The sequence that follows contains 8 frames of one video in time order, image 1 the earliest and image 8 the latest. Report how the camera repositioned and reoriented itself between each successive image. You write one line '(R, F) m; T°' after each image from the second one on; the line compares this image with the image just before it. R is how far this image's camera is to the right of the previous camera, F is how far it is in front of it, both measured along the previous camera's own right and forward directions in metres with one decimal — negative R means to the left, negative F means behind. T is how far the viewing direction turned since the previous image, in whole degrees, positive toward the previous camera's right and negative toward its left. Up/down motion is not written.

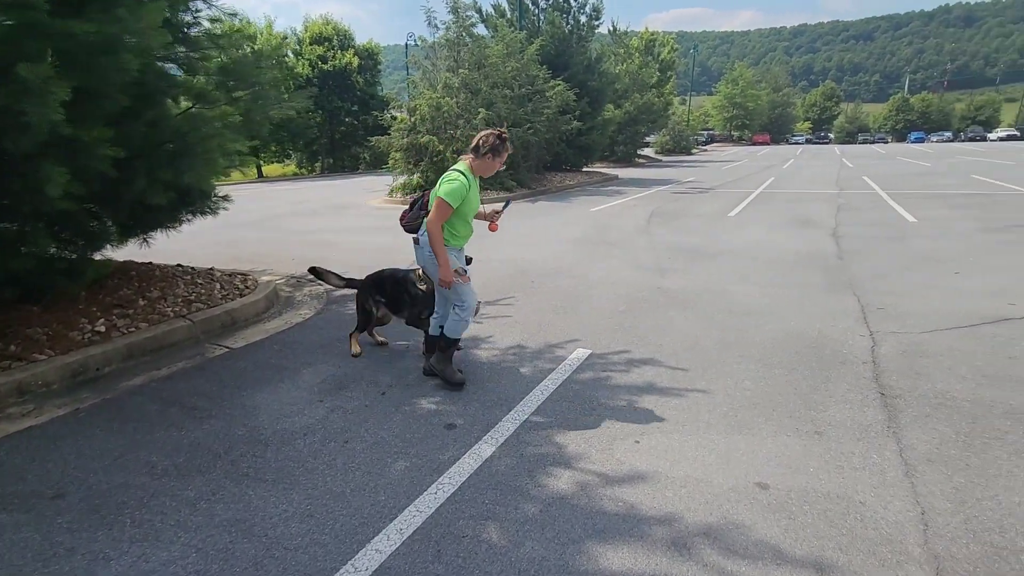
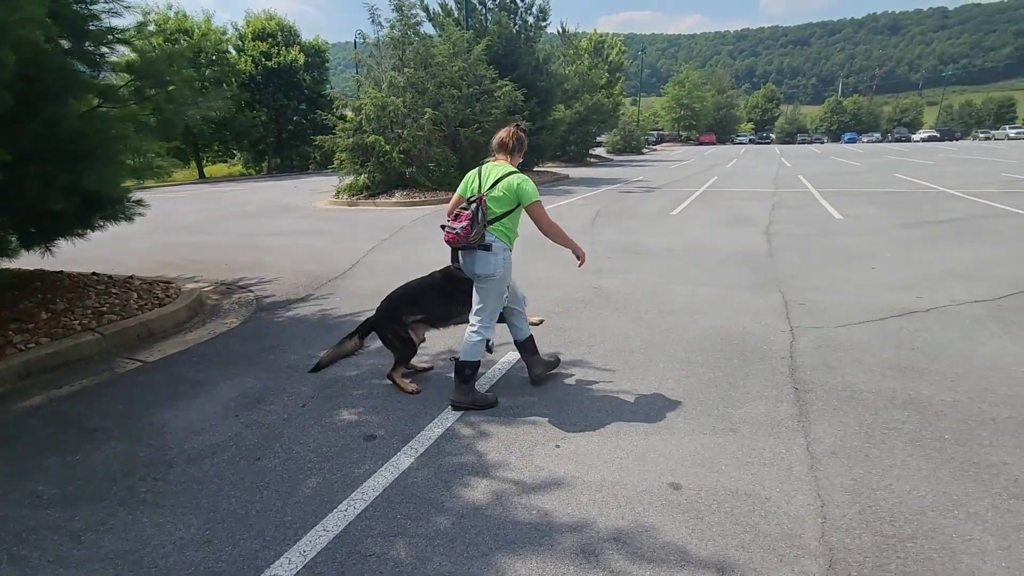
(+0.3, 0.0) m; +5°
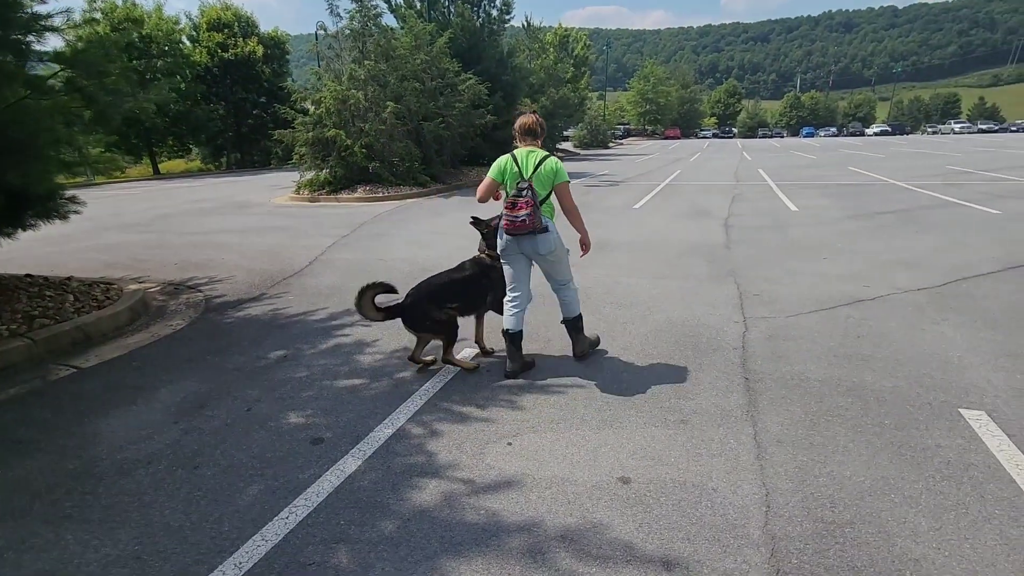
(+0.1, +0.1) m; +3°
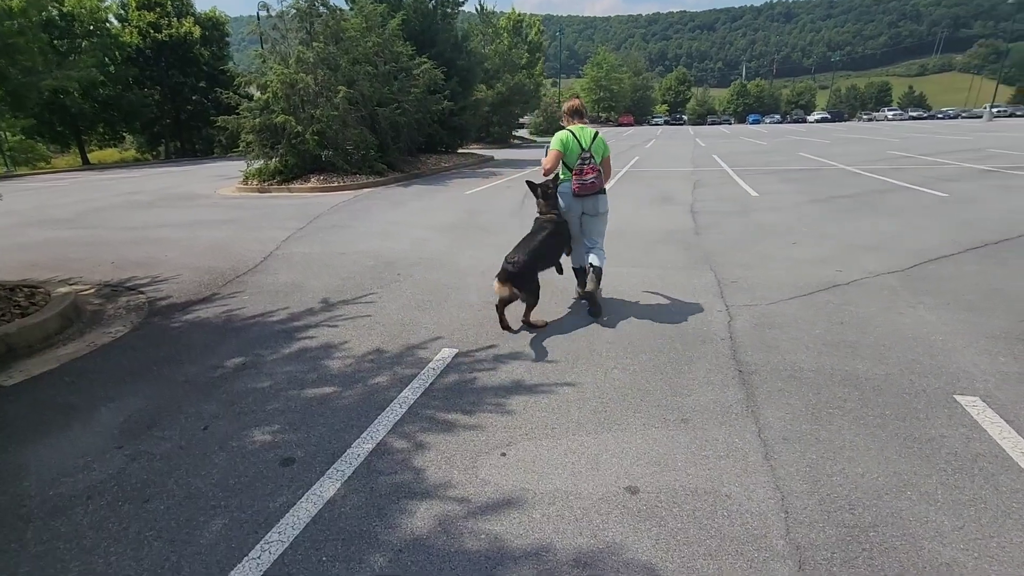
(-0.2, +0.3) m; +5°
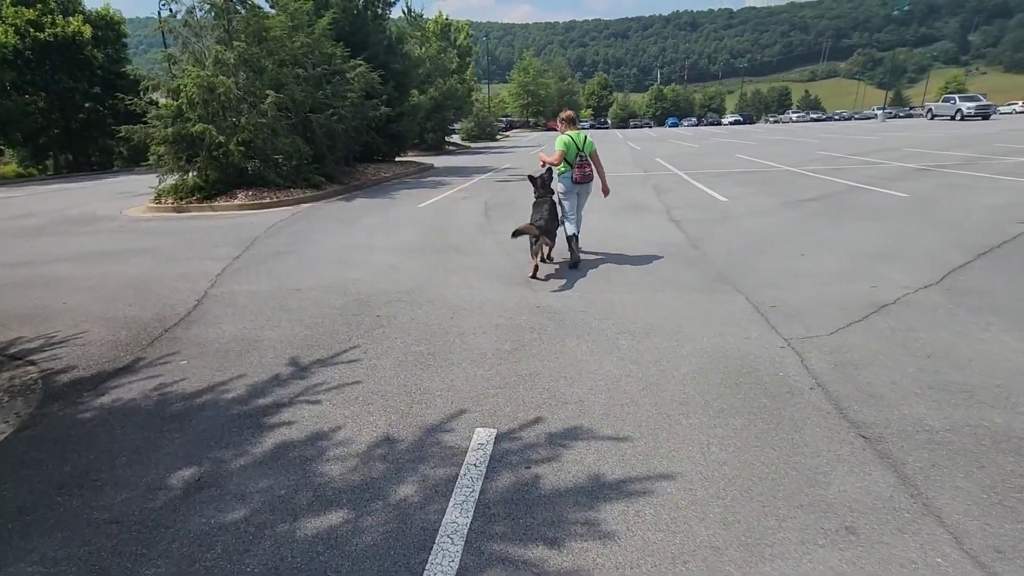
(-0.8, +1.1) m; +7°
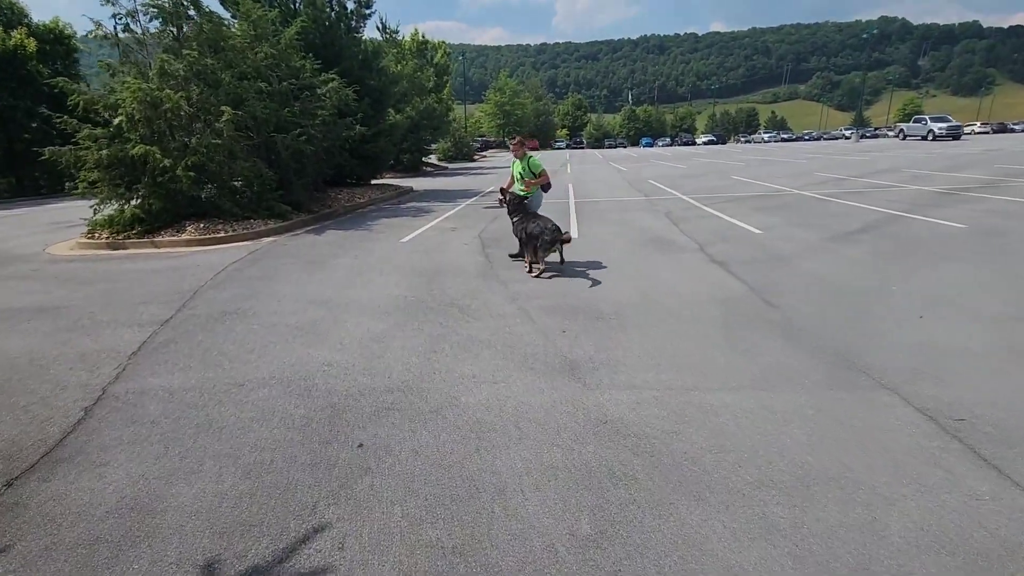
(-0.5, +1.9) m; +3°
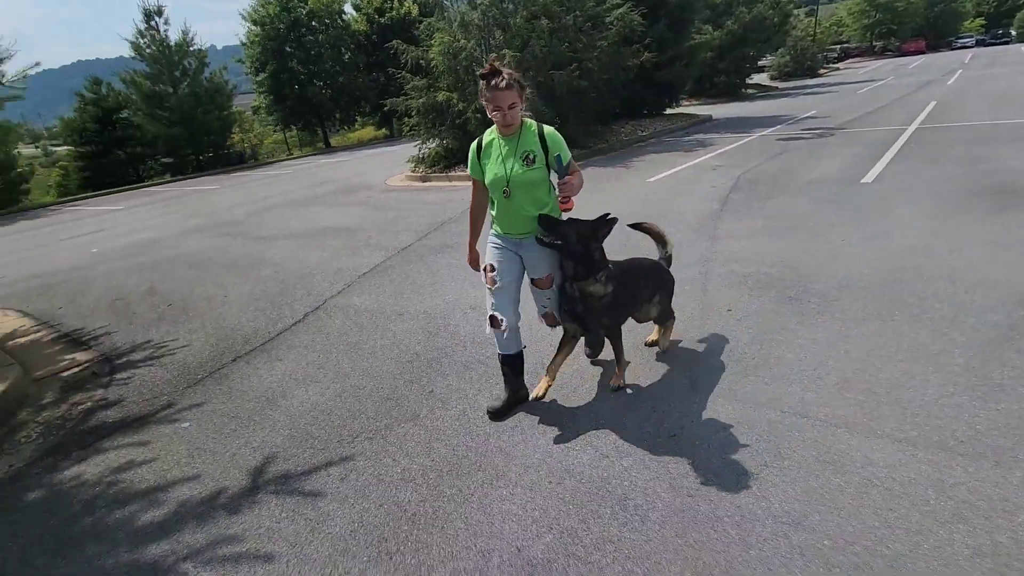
(+1.4, +0.8) m; -33°
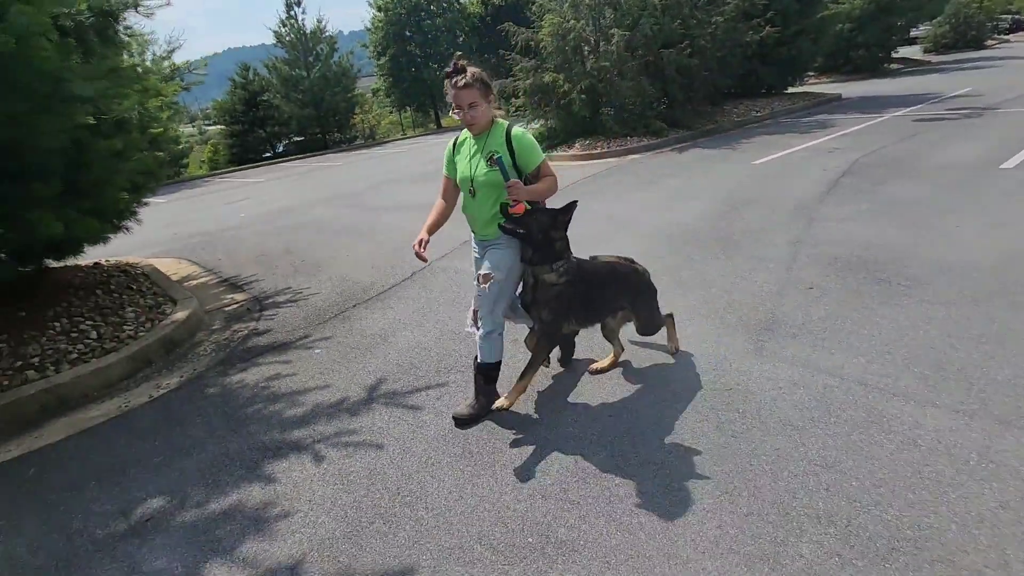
(+0.2, -0.5) m; -11°
